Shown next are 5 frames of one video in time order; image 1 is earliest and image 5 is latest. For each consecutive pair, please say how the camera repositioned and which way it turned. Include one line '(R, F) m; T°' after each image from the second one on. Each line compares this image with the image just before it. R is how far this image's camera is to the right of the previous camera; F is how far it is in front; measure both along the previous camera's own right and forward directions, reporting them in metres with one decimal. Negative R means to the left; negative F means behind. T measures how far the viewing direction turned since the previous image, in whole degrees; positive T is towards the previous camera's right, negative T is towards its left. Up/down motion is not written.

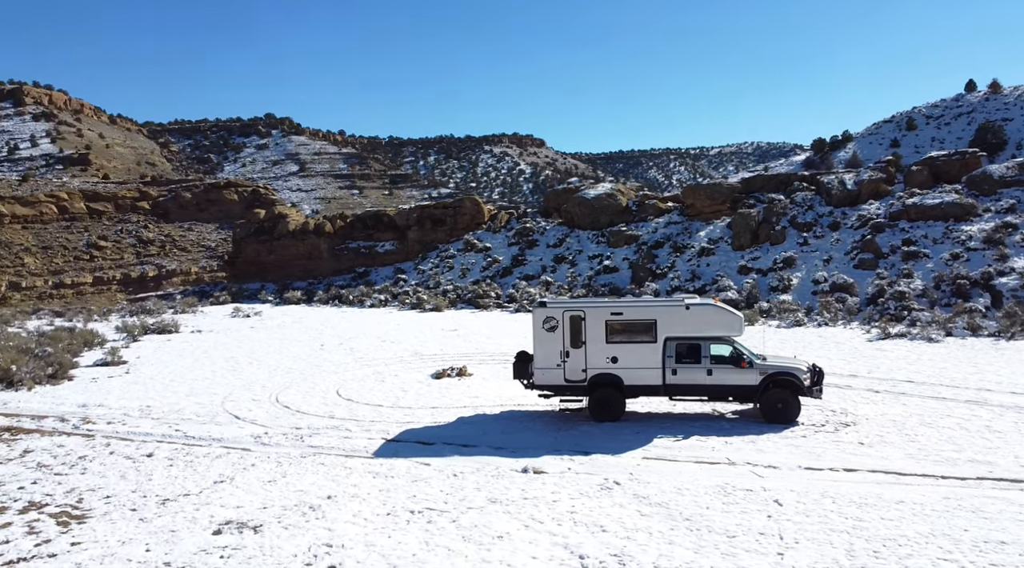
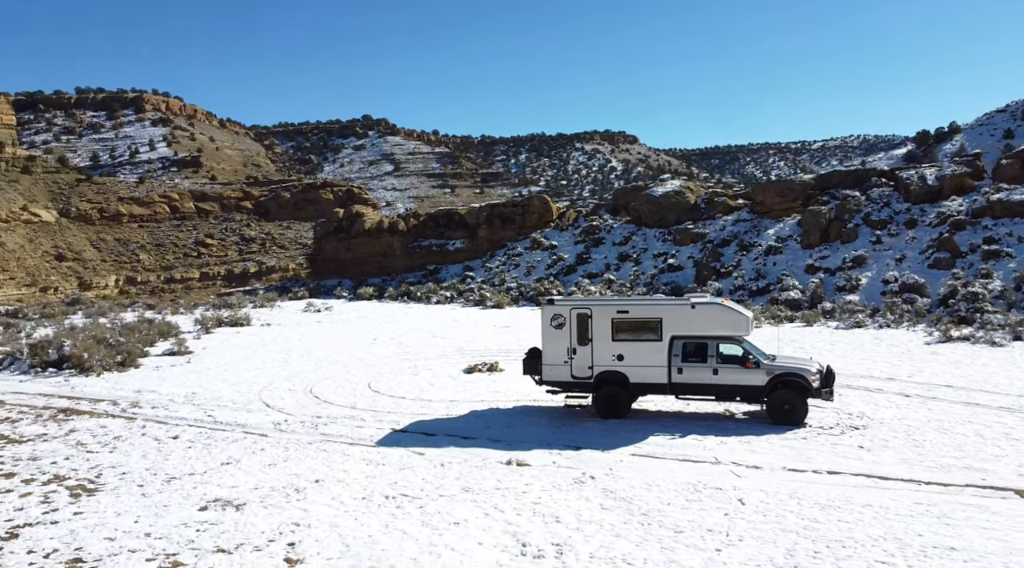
(+1.2, -0.2) m; -7°
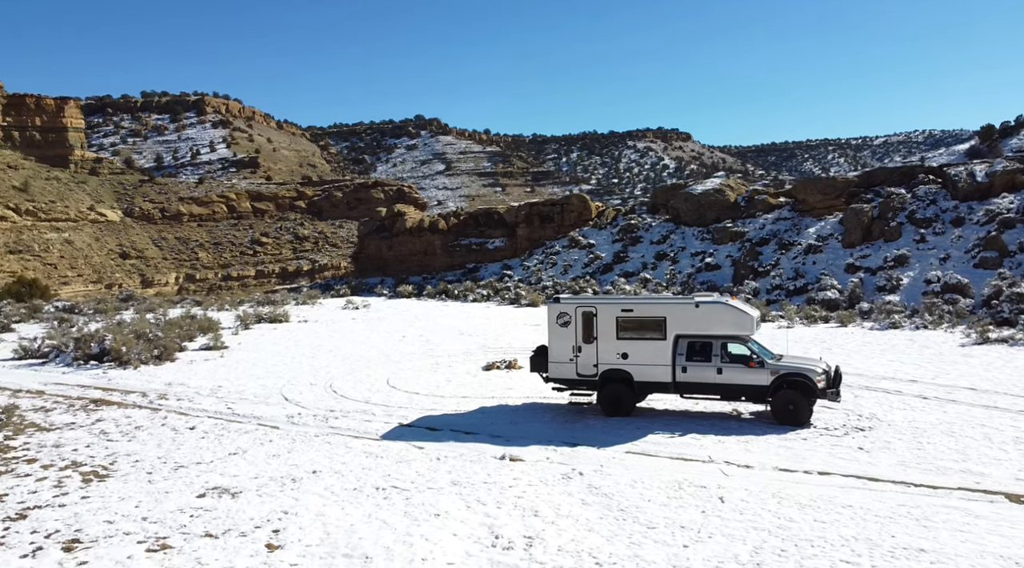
(+0.7, -0.1) m; -4°
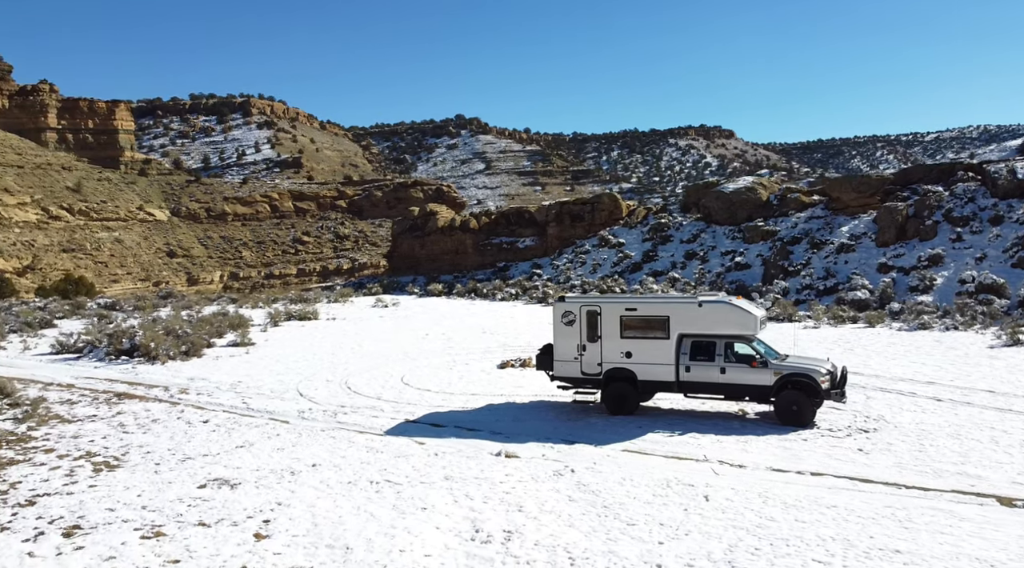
(+0.5, -0.1) m; -3°
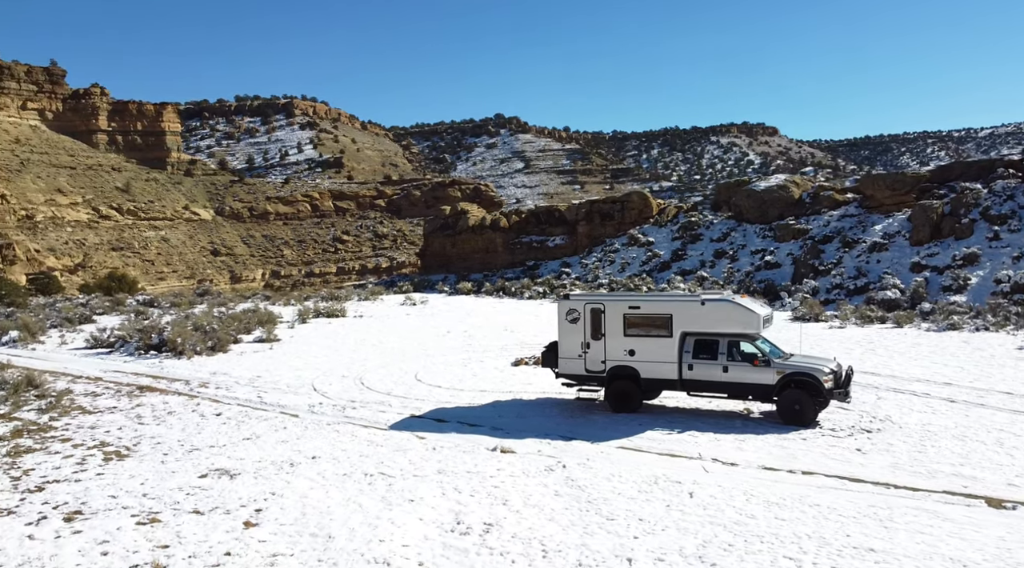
(+0.5, -0.1) m; -3°
